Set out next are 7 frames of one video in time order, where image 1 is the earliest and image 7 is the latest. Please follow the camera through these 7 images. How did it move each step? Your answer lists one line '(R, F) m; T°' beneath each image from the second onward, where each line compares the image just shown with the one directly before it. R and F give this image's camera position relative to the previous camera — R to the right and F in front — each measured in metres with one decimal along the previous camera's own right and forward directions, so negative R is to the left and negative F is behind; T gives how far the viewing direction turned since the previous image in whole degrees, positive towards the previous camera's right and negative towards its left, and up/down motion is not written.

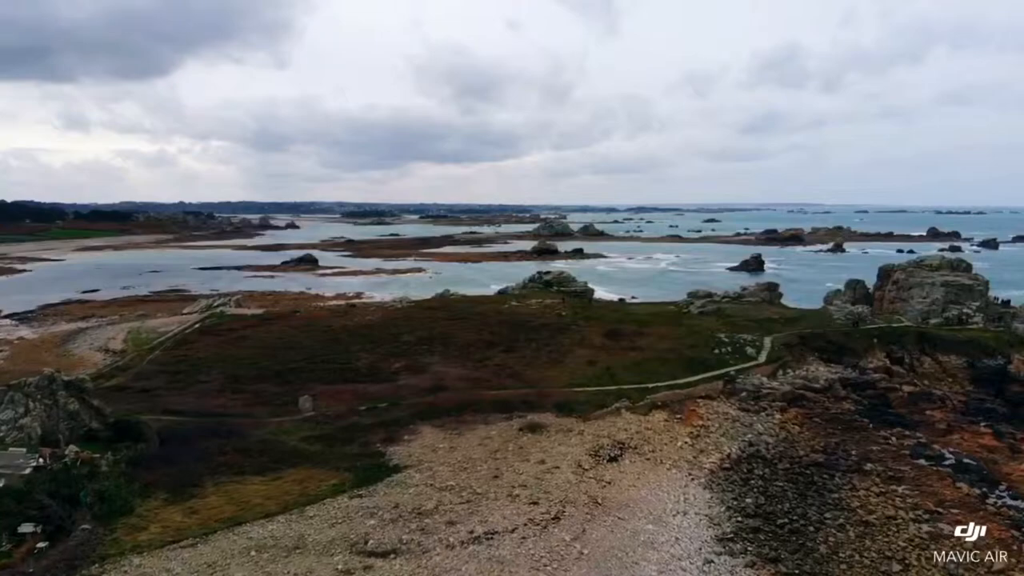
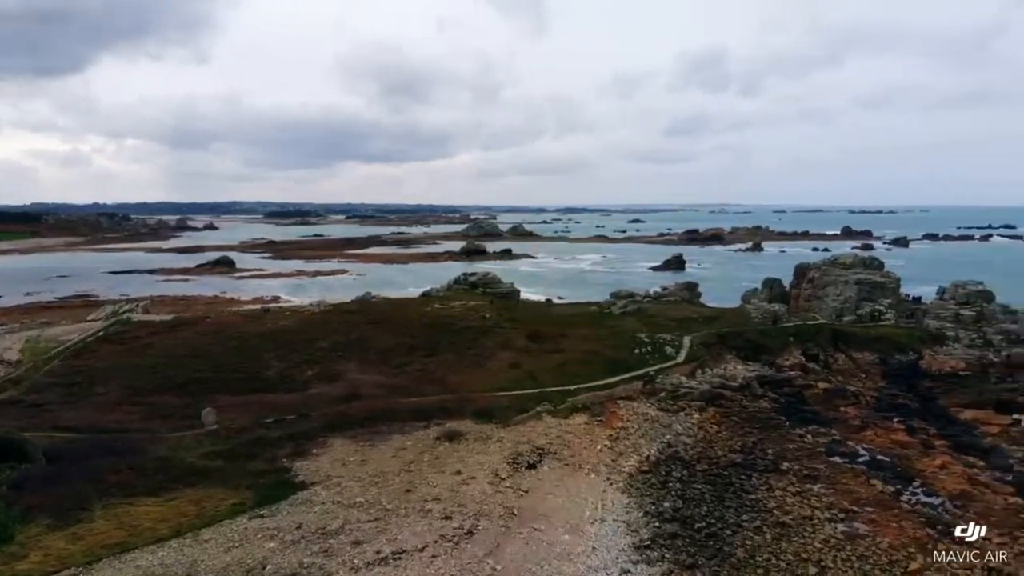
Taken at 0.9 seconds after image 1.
(+0.6, +1.0) m; +5°
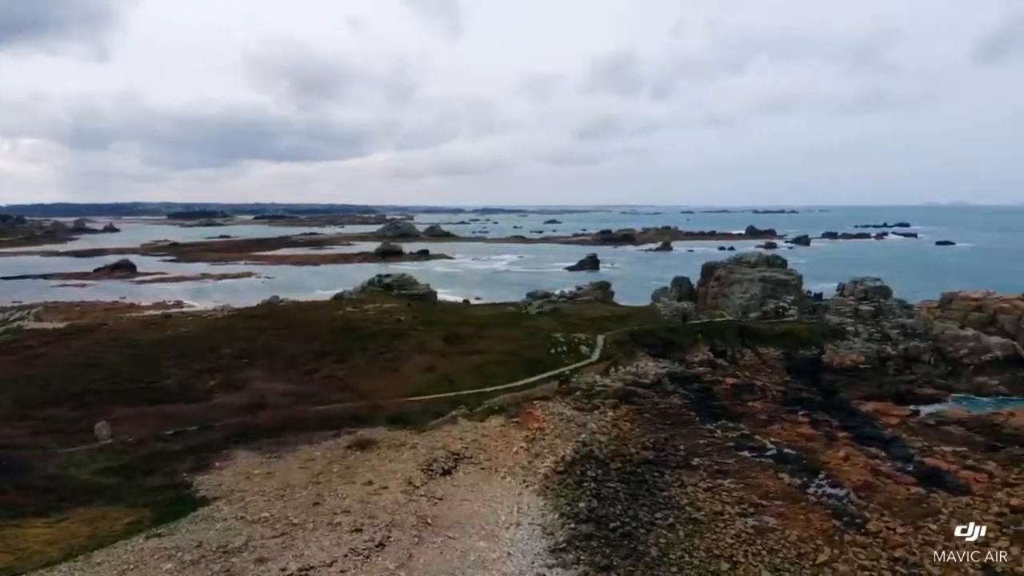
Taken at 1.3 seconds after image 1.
(+0.2, +0.5) m; +6°
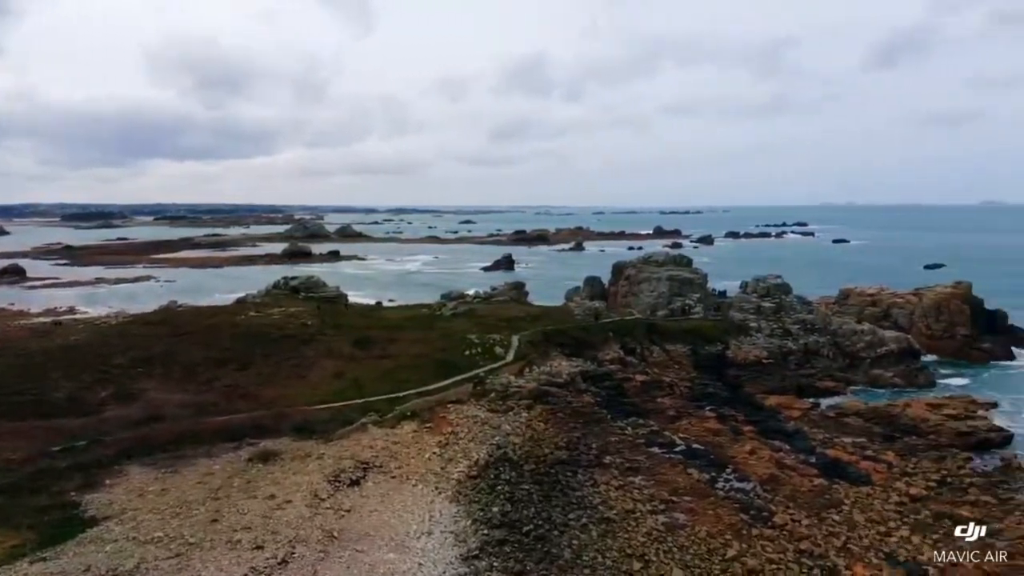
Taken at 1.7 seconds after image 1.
(+0.2, +0.5) m; +6°
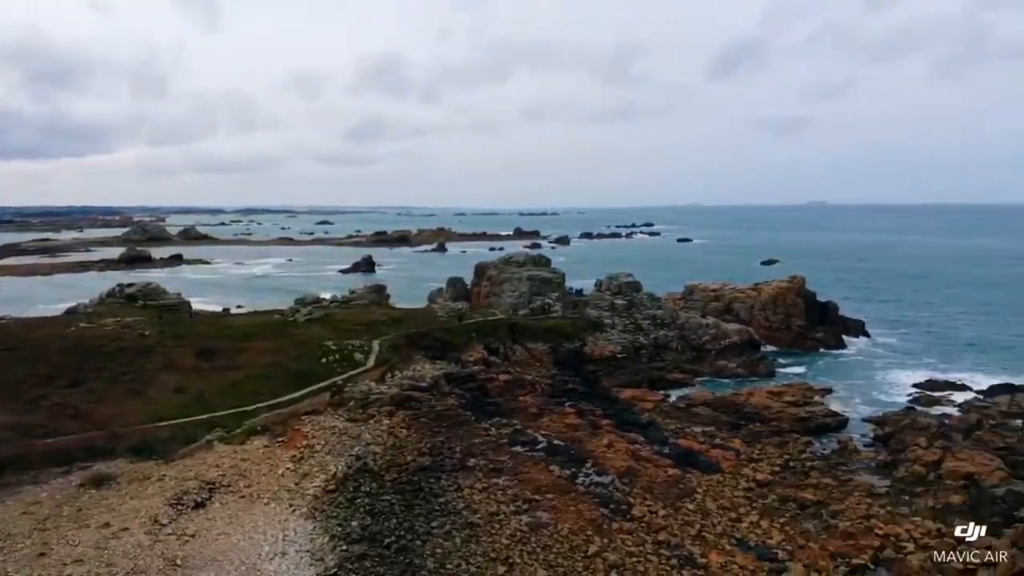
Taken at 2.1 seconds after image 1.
(+0.2, +0.5) m; +10°
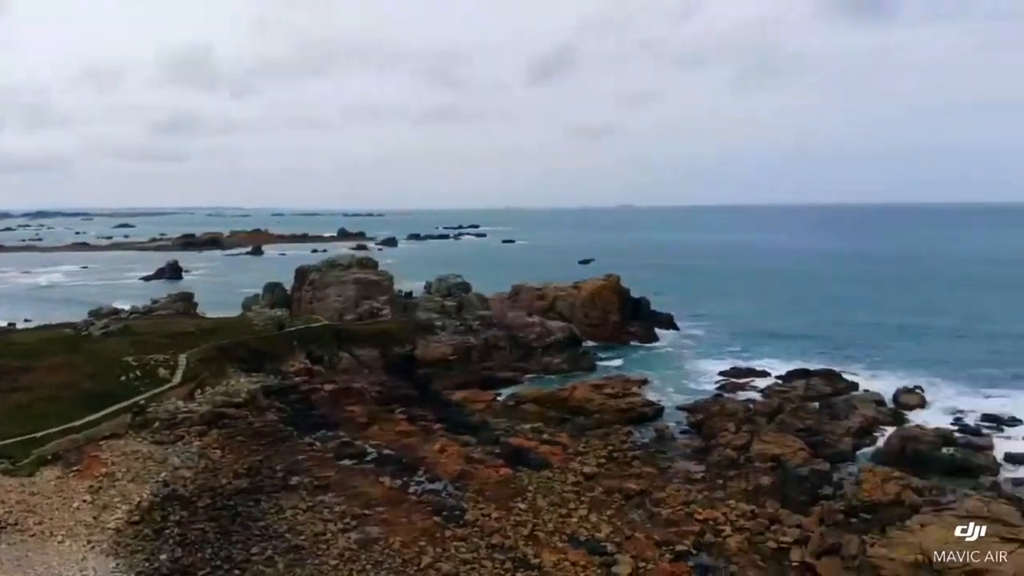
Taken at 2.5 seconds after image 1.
(+0.1, +0.8) m; +12°
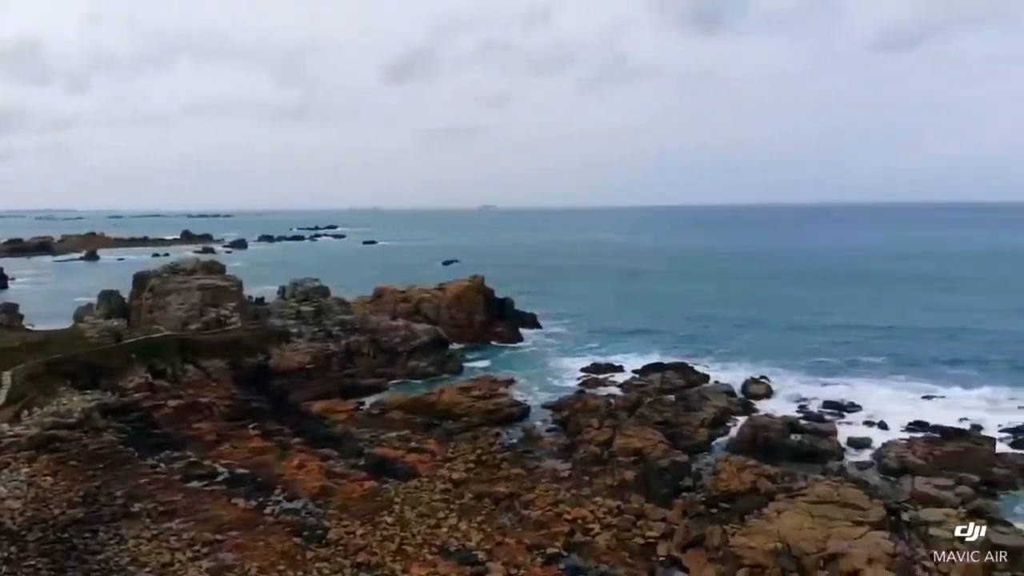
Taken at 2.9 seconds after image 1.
(0.0, +0.8) m; +10°
